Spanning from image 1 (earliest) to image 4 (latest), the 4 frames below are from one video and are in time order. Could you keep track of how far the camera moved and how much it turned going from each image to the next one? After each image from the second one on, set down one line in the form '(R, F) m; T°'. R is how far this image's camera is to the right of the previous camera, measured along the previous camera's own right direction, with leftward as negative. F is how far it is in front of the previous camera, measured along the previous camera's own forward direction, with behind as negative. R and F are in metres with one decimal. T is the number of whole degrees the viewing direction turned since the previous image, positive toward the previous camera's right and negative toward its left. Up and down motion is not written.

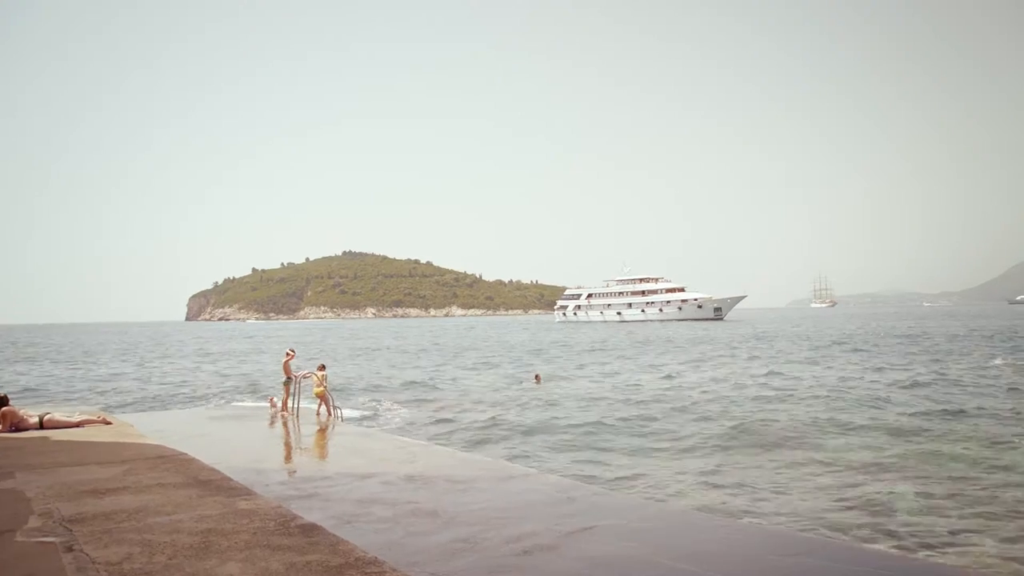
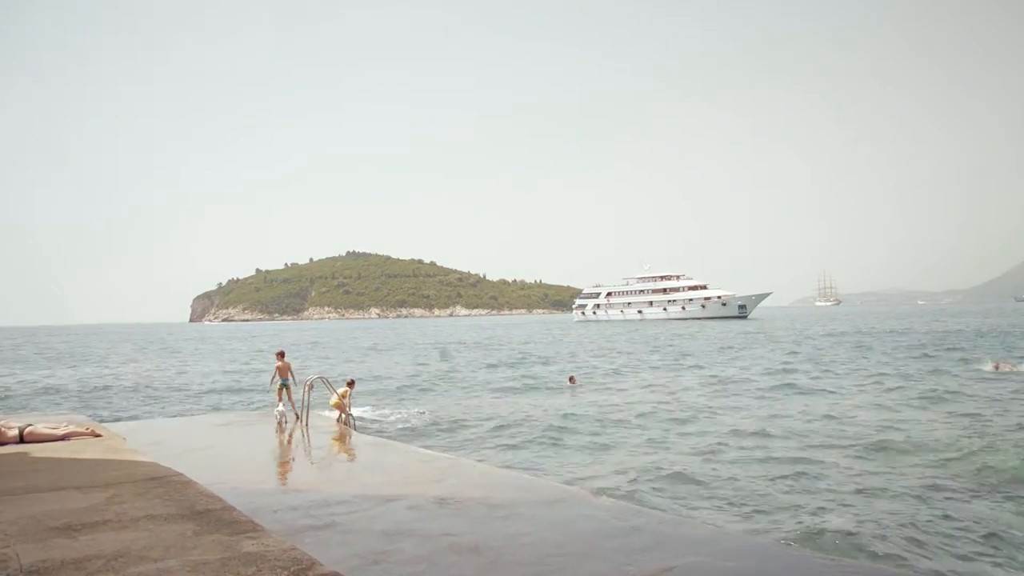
(-0.4, +1.1) m; 0°
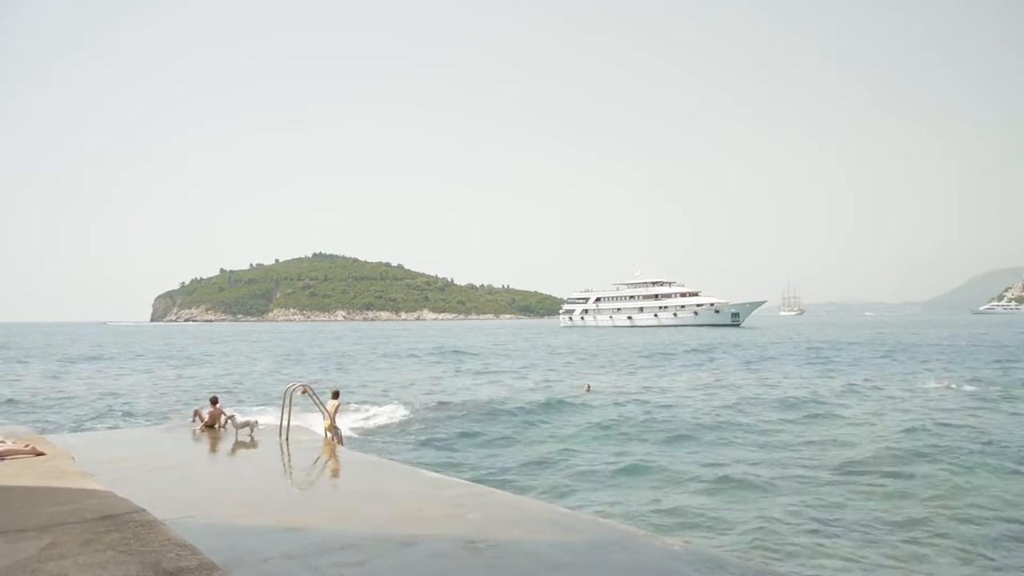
(-0.6, +1.3) m; +3°
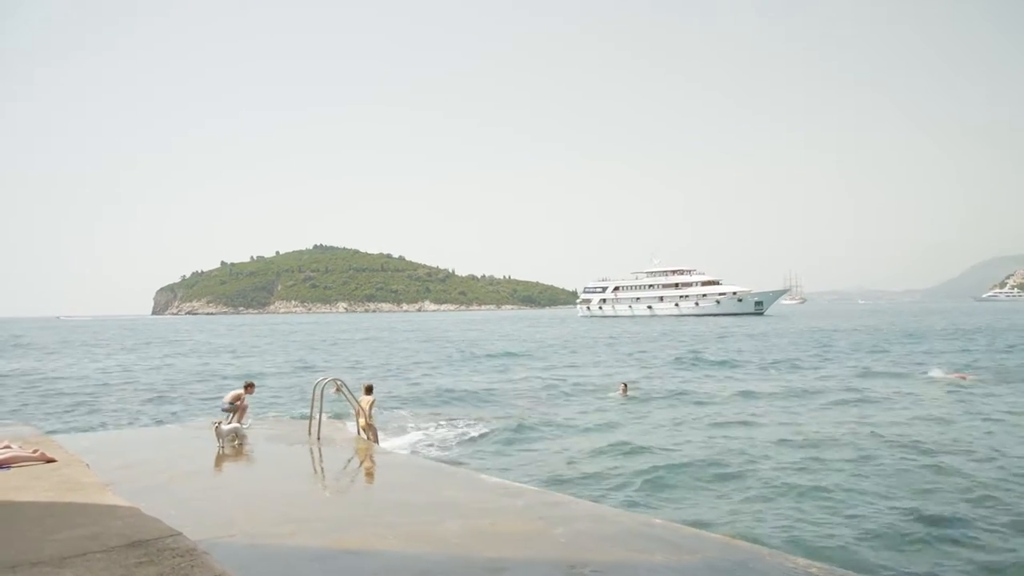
(-0.7, +1.0) m; 0°
